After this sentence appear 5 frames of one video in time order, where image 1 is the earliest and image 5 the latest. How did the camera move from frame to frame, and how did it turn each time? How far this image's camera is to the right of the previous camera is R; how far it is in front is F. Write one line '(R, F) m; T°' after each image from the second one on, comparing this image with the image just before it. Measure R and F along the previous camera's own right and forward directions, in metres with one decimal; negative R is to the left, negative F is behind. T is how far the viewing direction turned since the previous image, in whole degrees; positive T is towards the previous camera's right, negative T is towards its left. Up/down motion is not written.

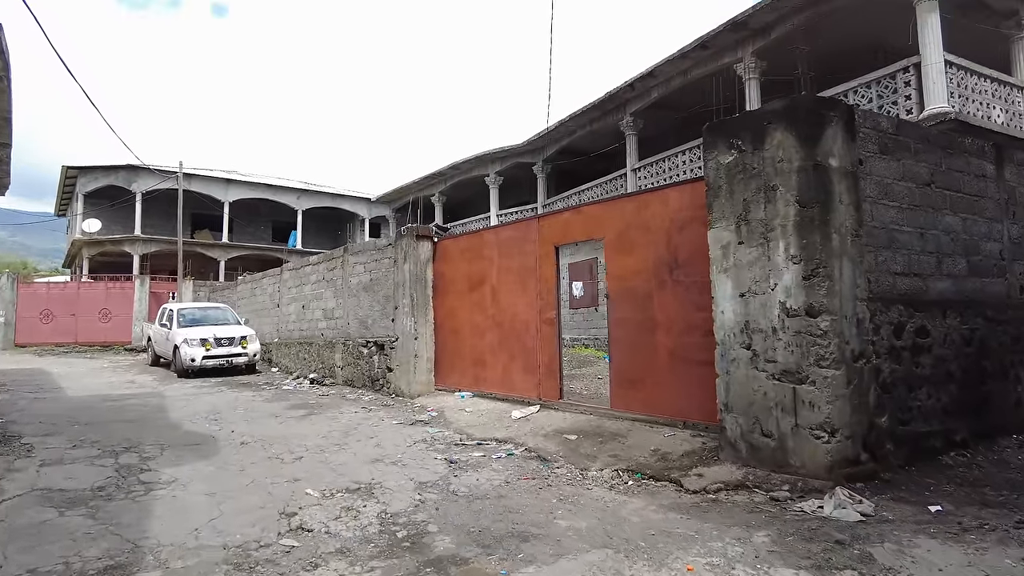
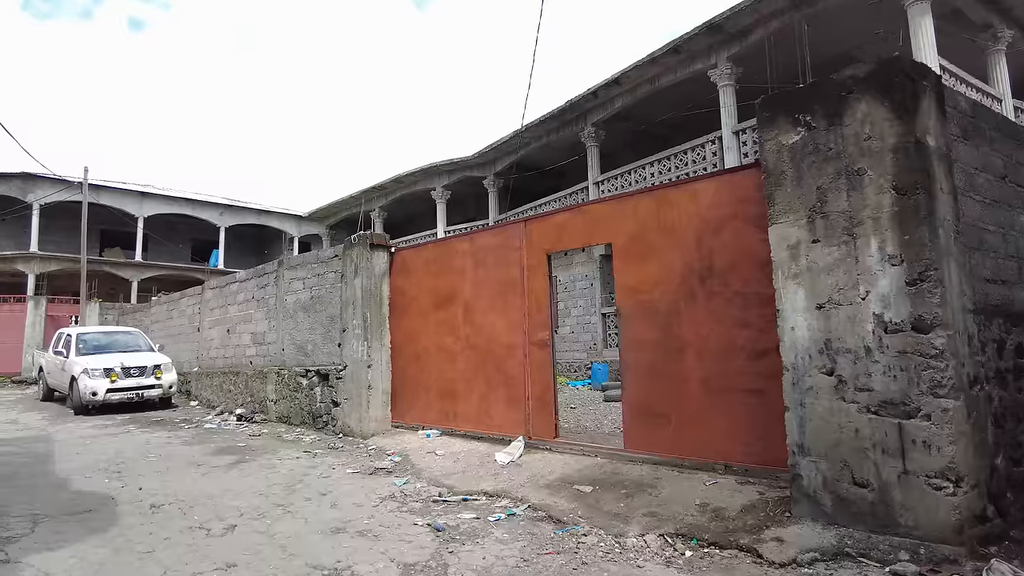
(-0.4, +1.1) m; +6°
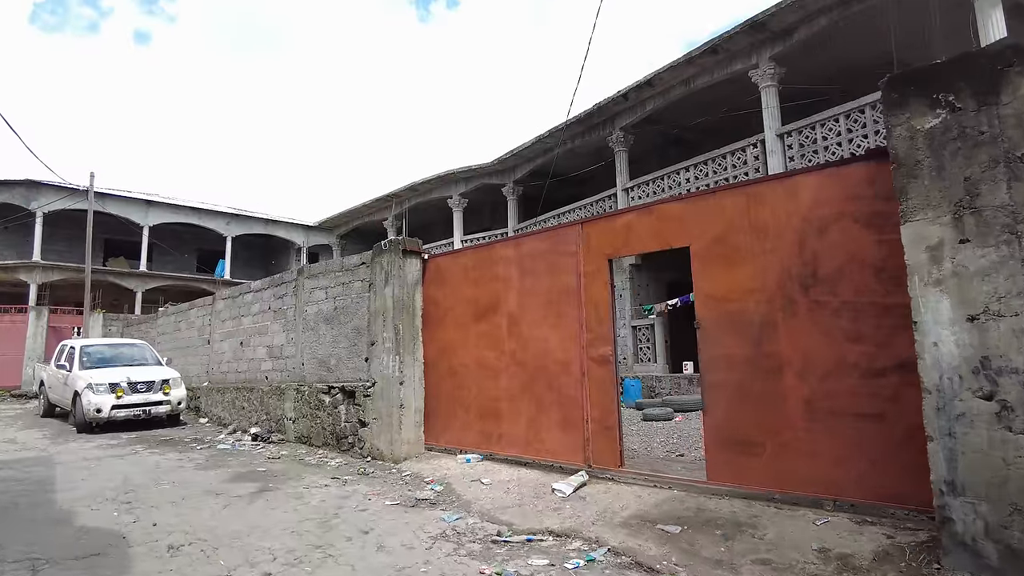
(-0.4, +0.5) m; 0°
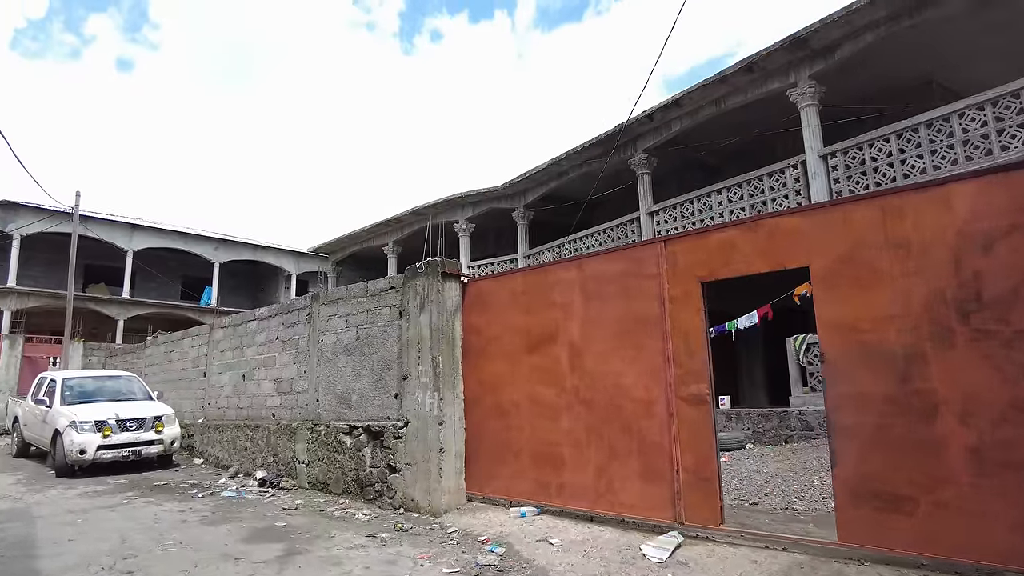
(-0.6, +0.7) m; +2°
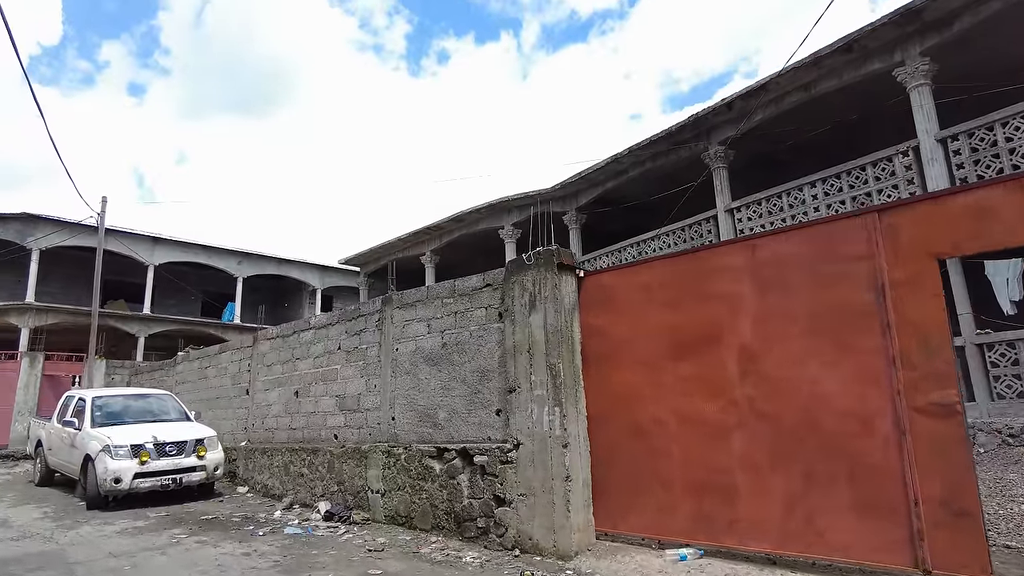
(-0.9, +0.9) m; -1°
